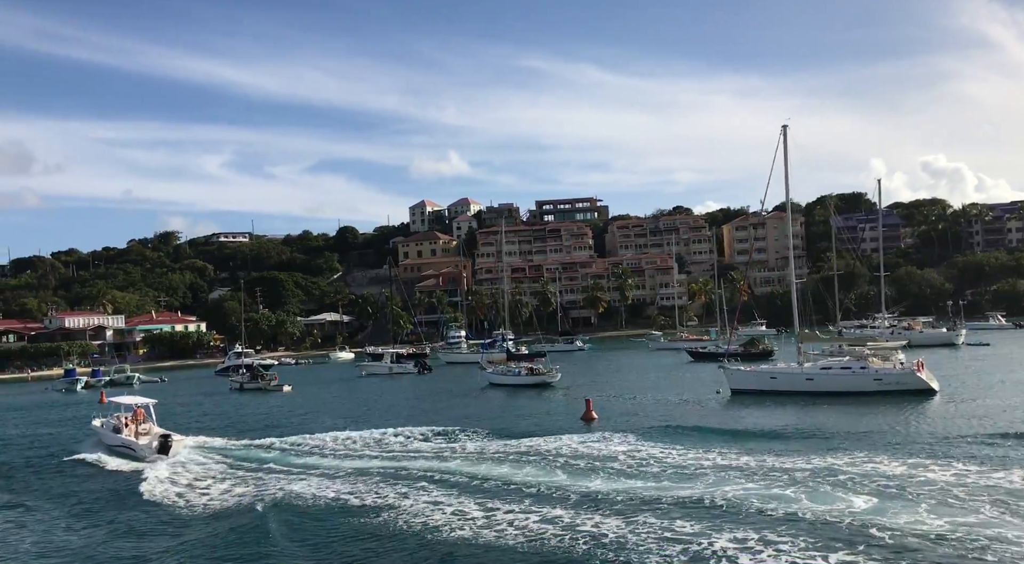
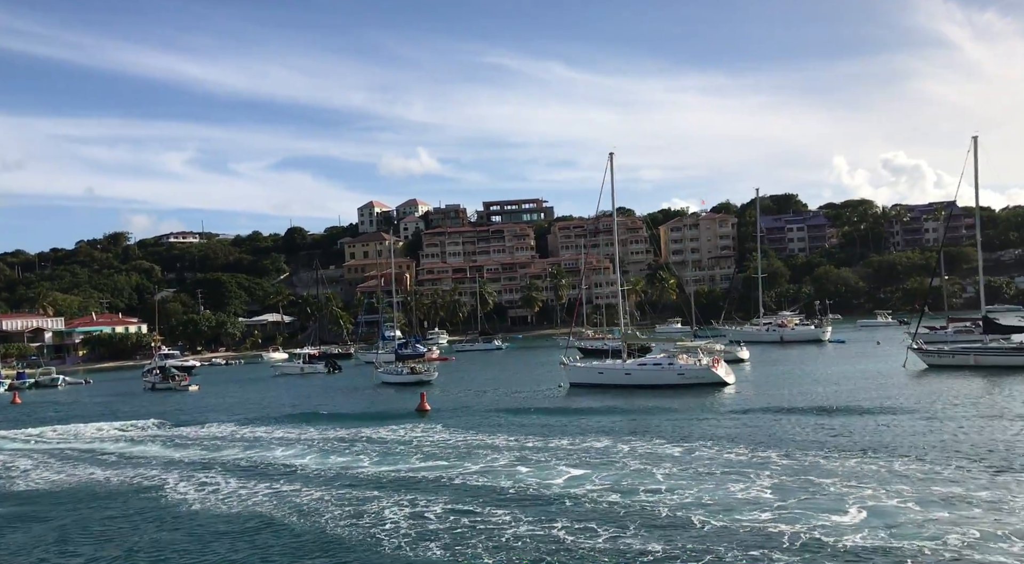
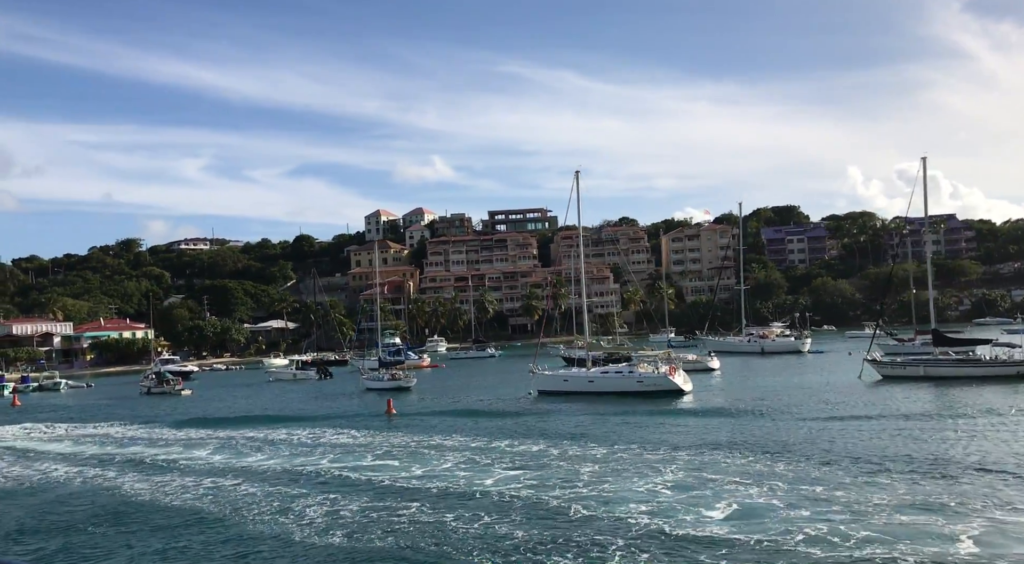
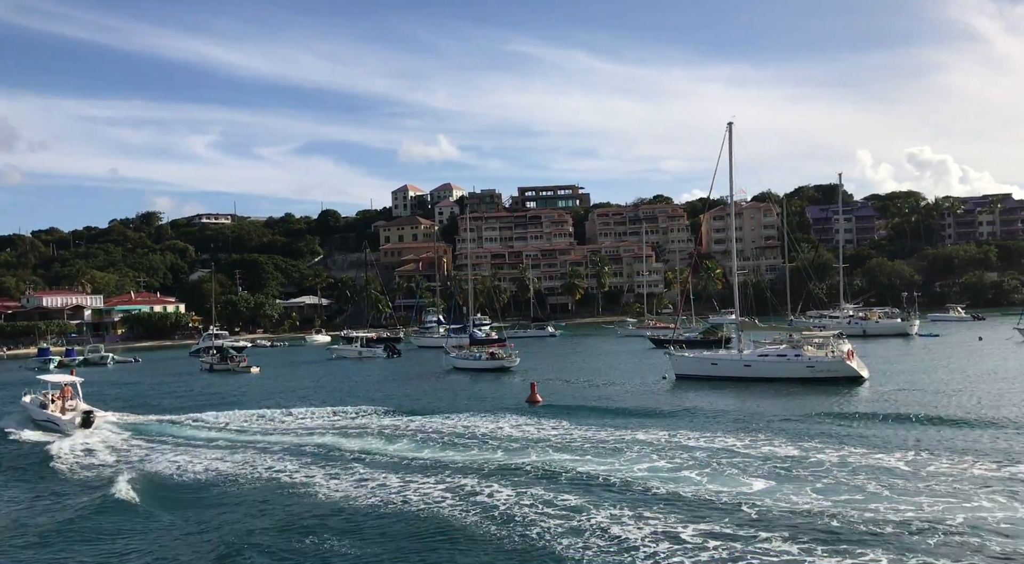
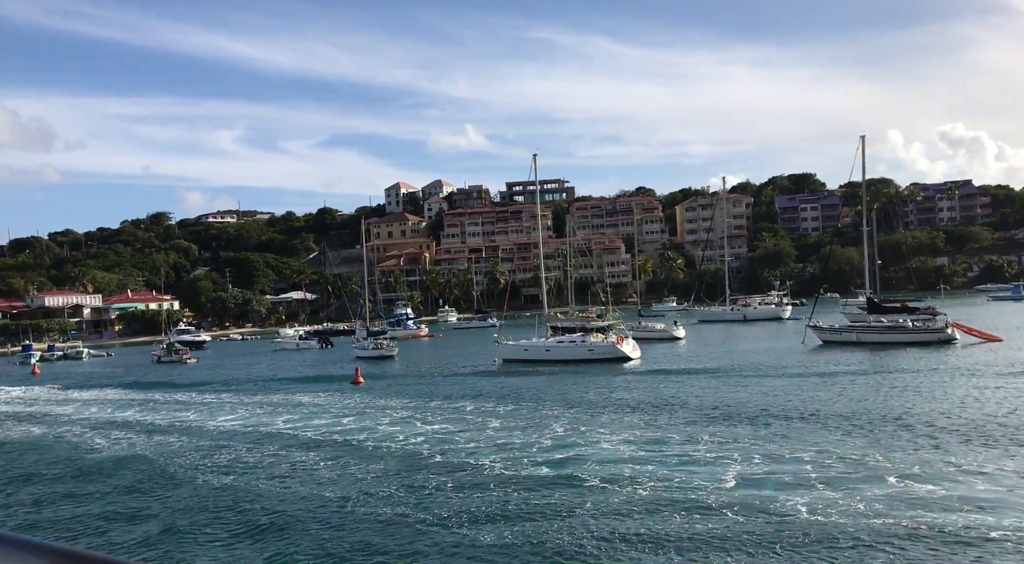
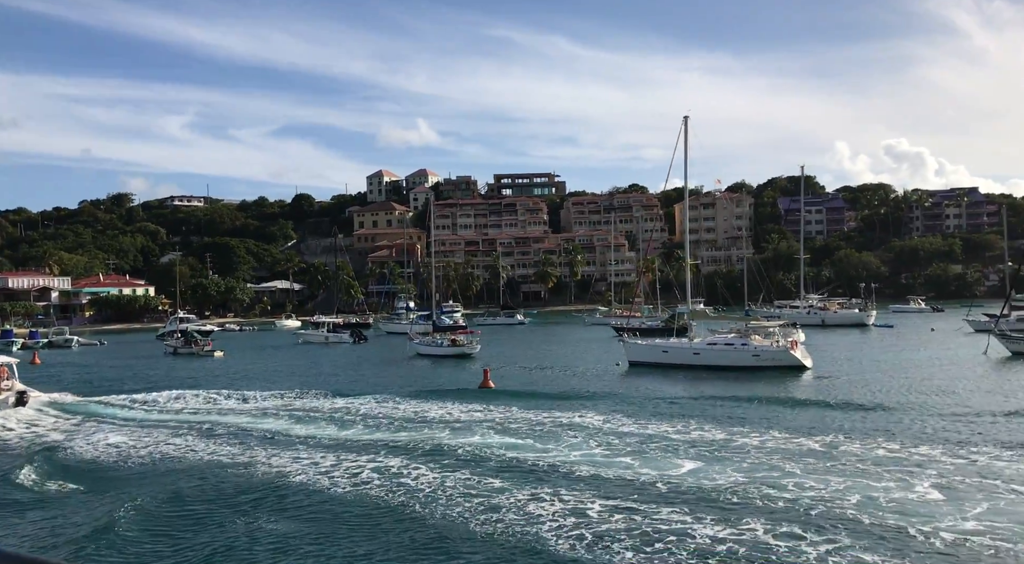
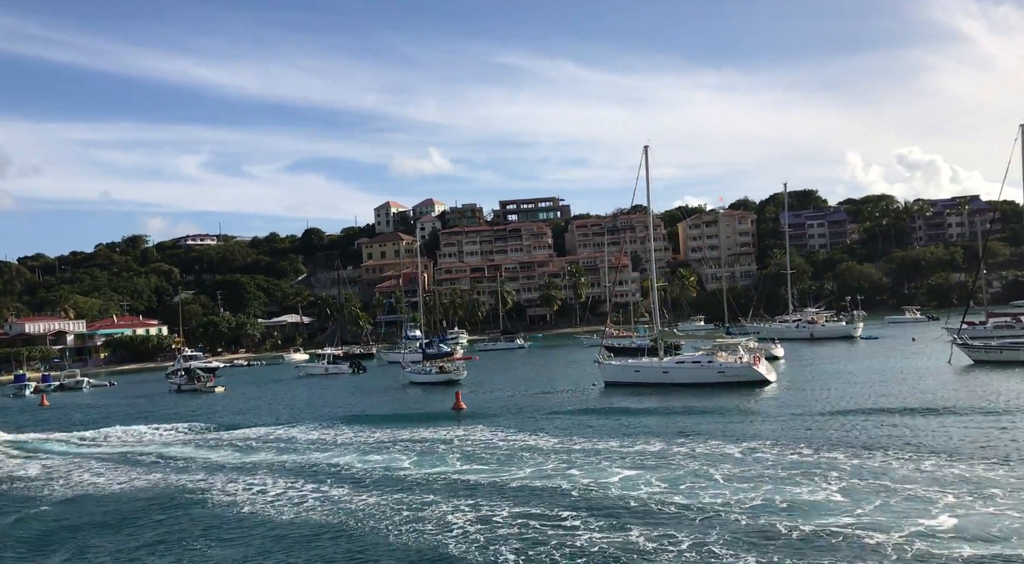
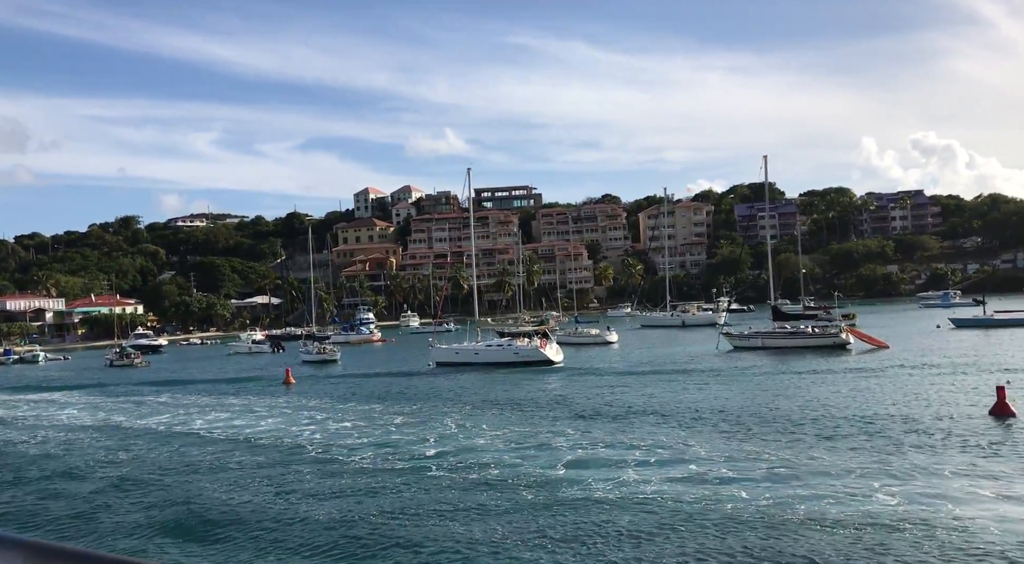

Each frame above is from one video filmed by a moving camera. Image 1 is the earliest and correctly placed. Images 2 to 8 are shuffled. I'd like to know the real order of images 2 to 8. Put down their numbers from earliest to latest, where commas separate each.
4, 6, 7, 2, 3, 5, 8
